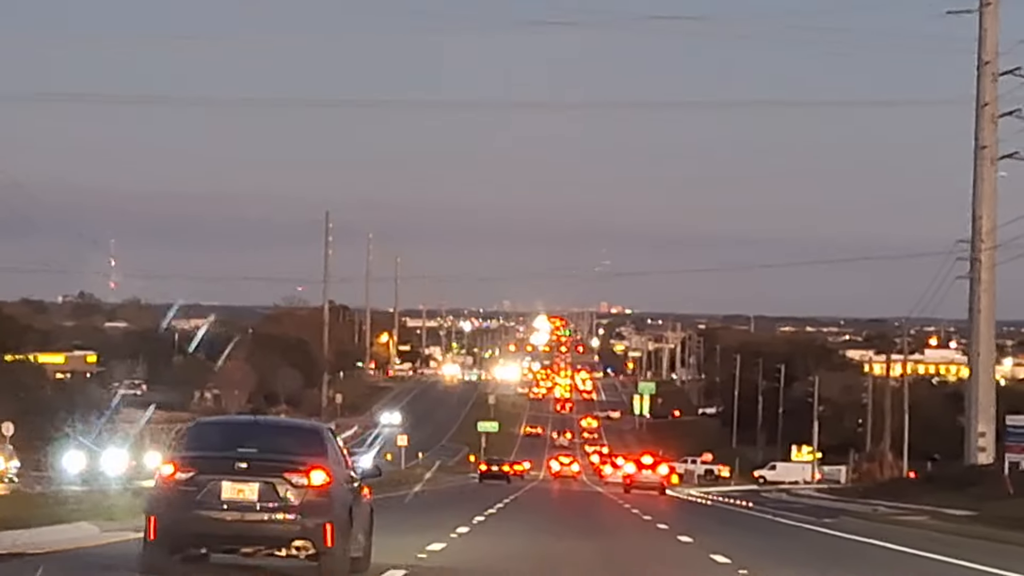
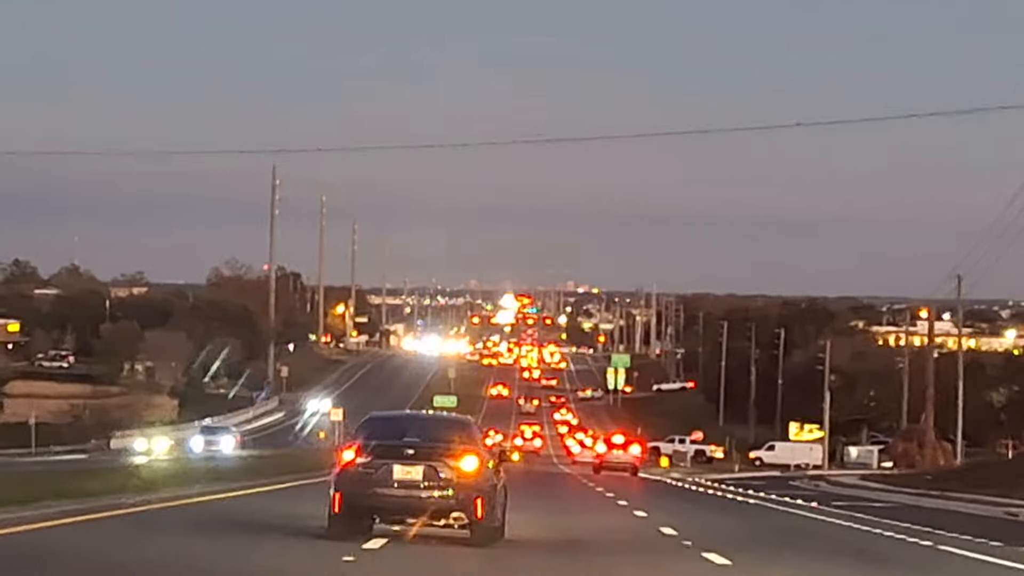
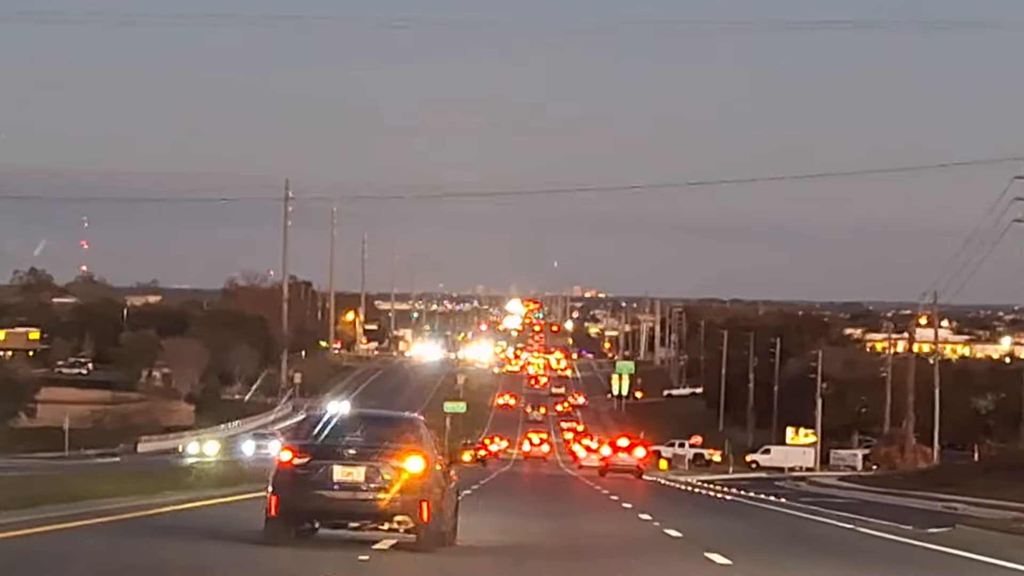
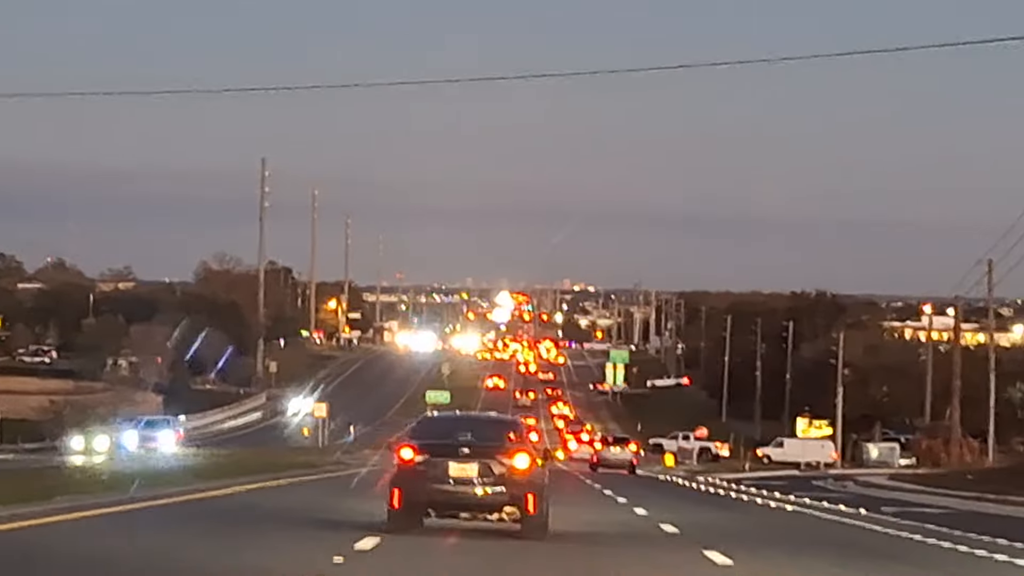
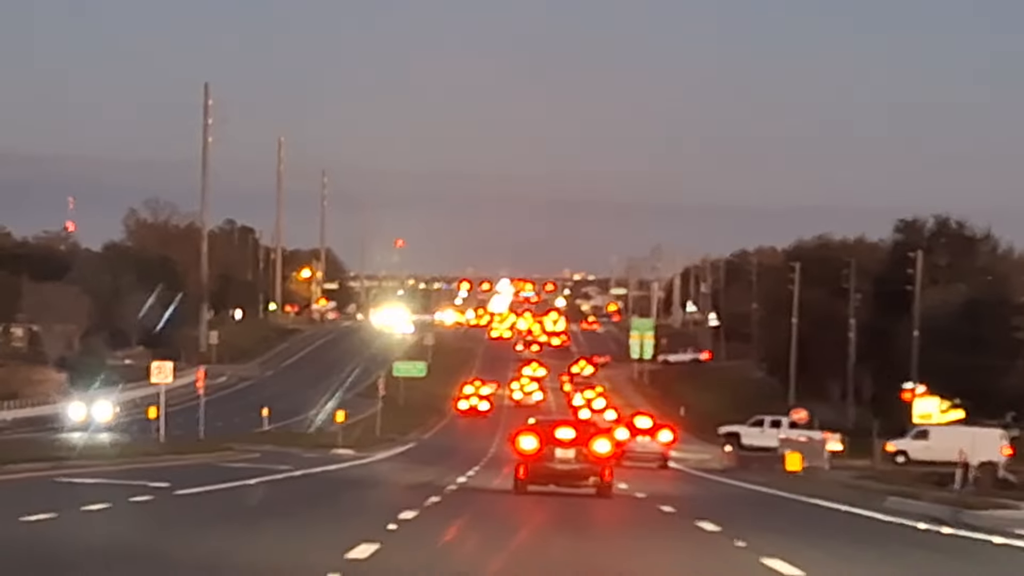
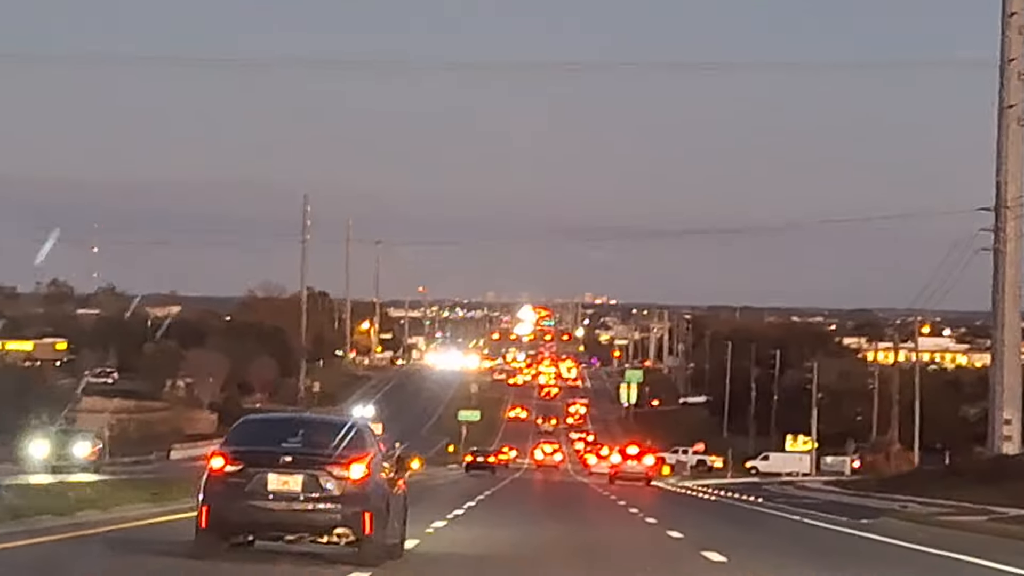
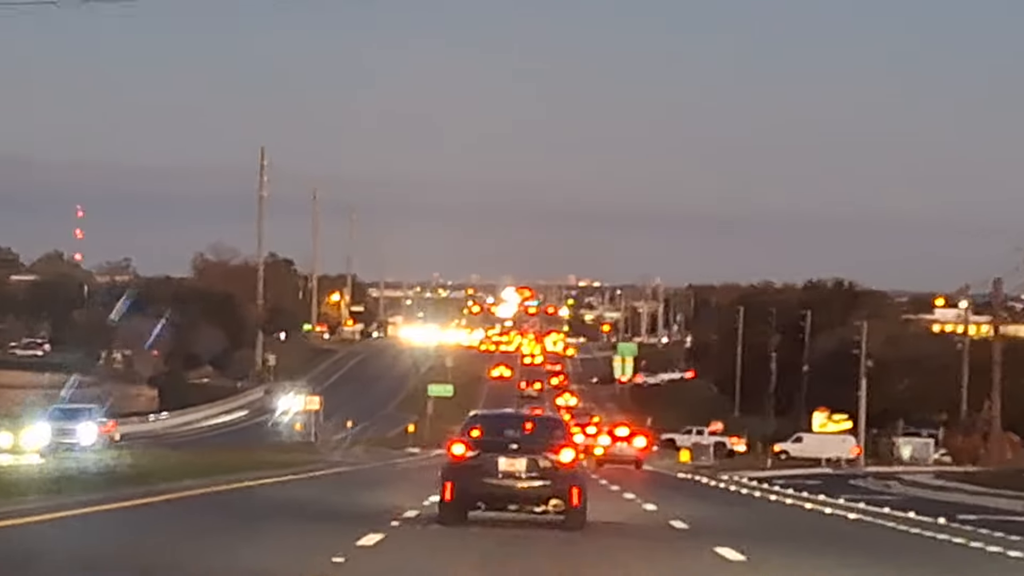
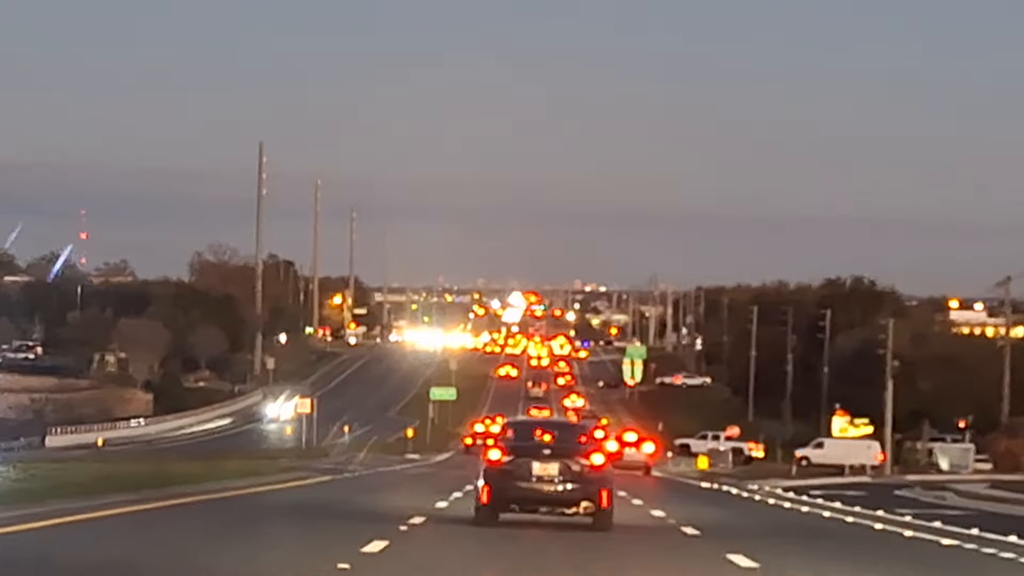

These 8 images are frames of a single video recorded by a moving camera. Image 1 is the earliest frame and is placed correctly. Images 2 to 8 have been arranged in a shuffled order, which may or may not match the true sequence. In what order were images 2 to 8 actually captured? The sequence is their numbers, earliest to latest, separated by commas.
6, 3, 2, 4, 7, 8, 5
